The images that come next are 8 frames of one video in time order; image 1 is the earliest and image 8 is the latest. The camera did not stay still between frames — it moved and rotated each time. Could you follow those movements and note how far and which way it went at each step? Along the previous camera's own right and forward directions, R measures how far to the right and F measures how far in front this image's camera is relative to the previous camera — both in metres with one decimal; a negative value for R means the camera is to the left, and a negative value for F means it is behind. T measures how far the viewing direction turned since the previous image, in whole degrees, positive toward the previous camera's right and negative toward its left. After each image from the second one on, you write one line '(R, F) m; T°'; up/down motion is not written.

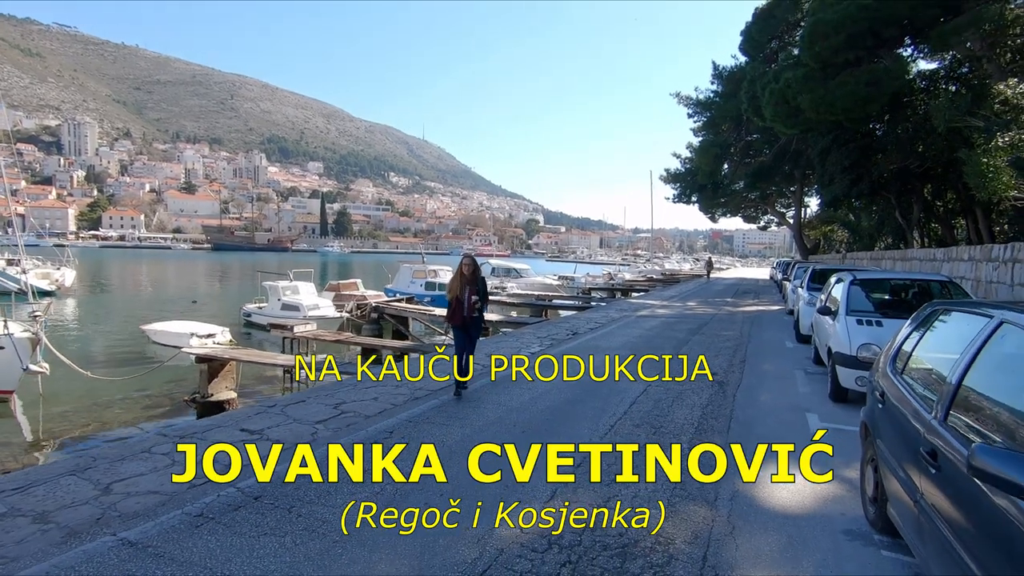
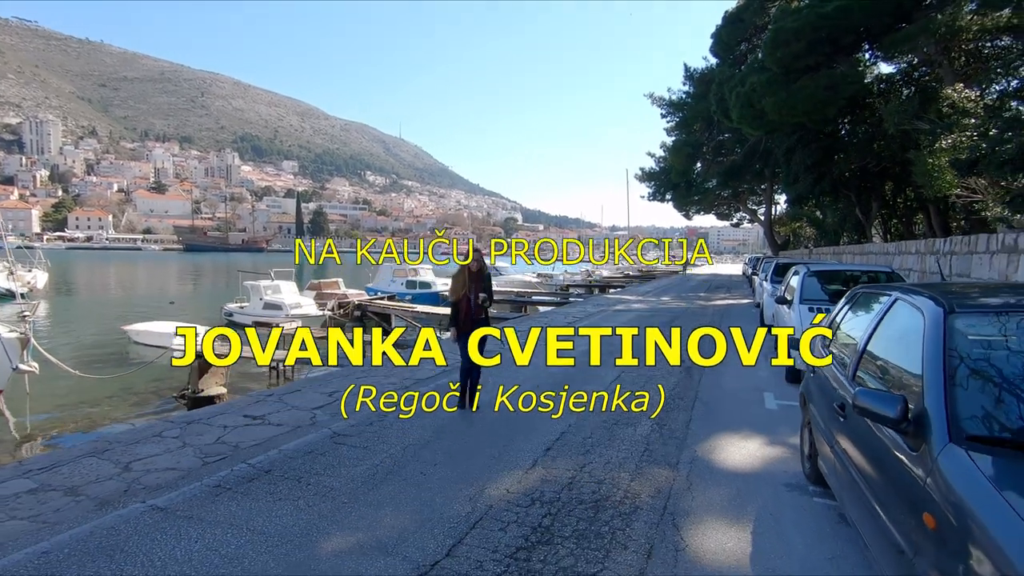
(0.0, -0.5) m; +2°
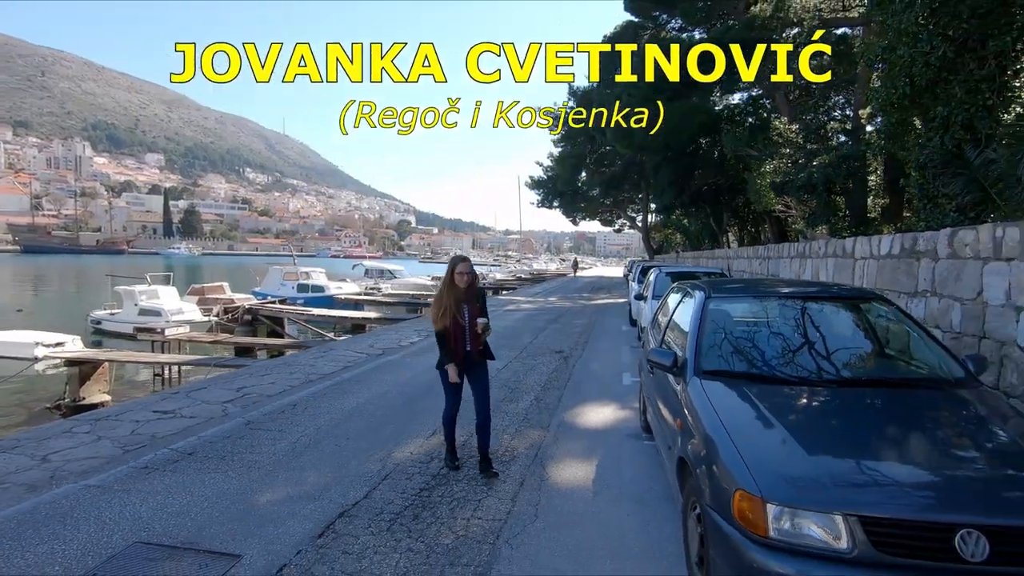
(-0.1, -1.0) m; +11°
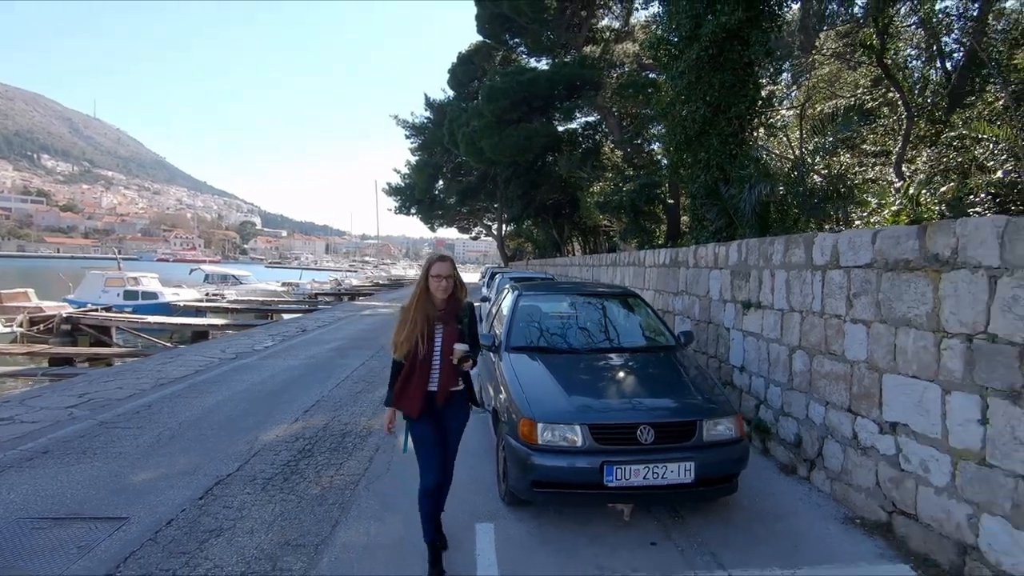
(0.0, -1.2) m; +15°
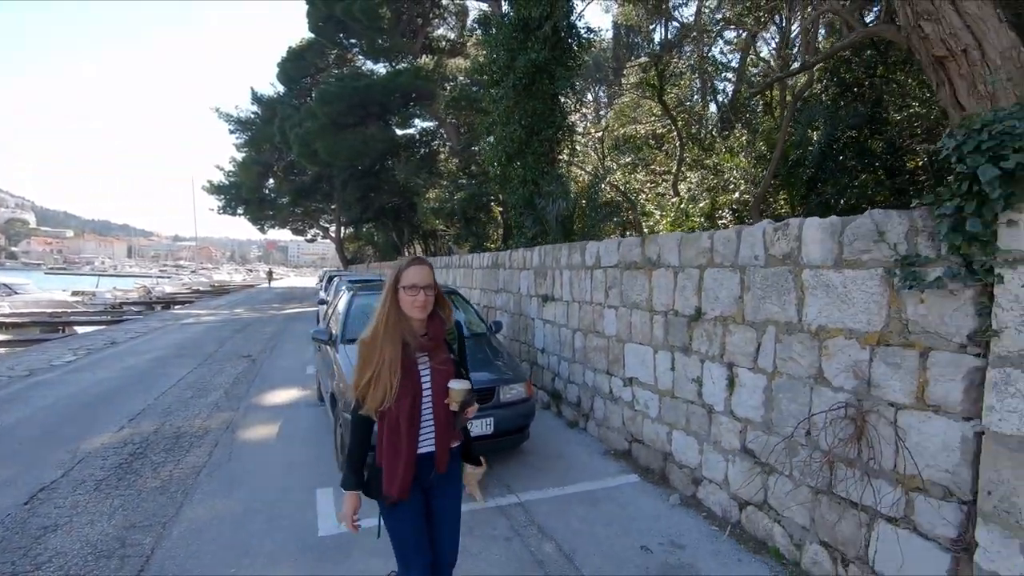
(+0.1, -1.0) m; +16°
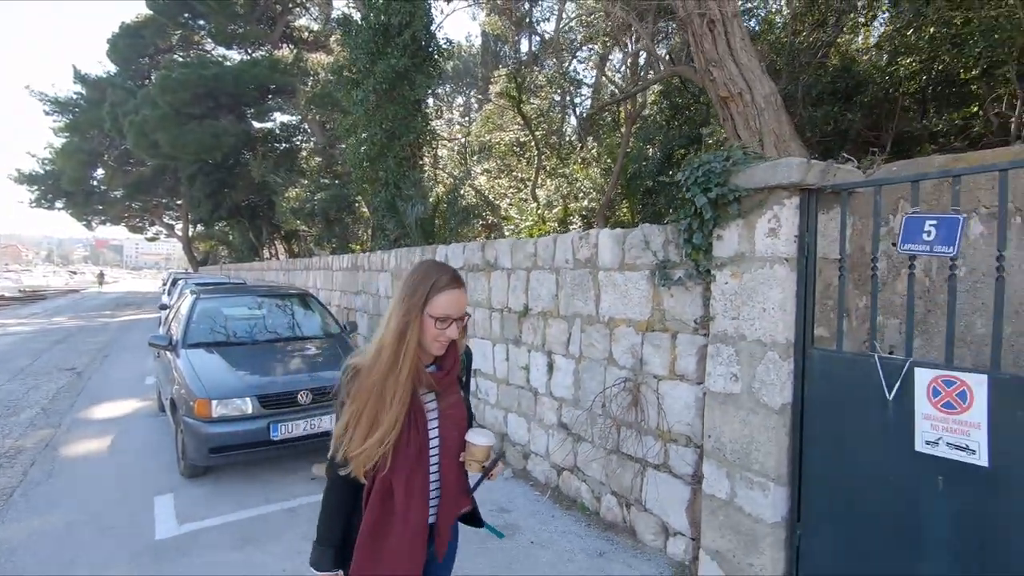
(+0.2, -0.5) m; +13°
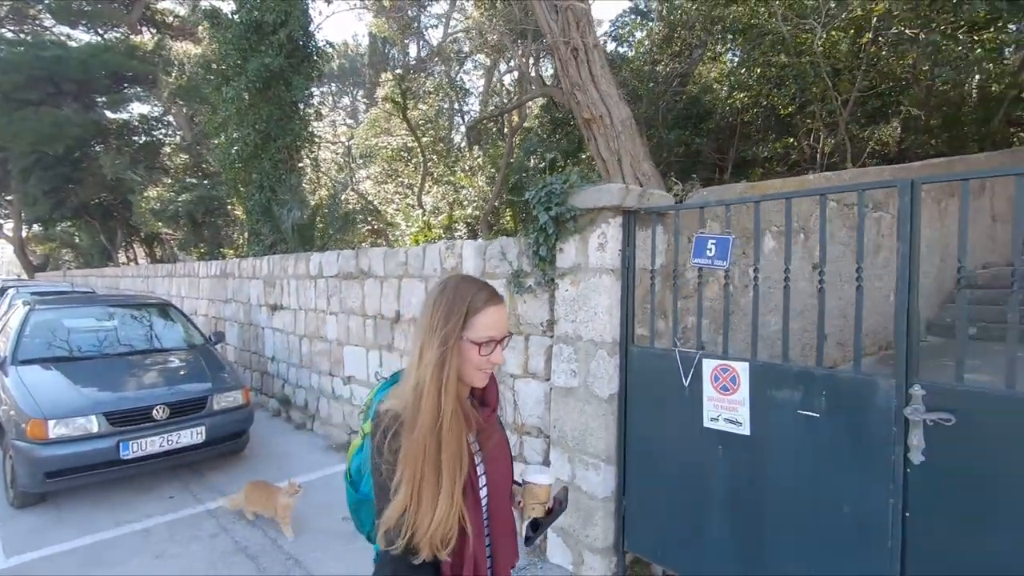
(+0.2, -0.3) m; +11°
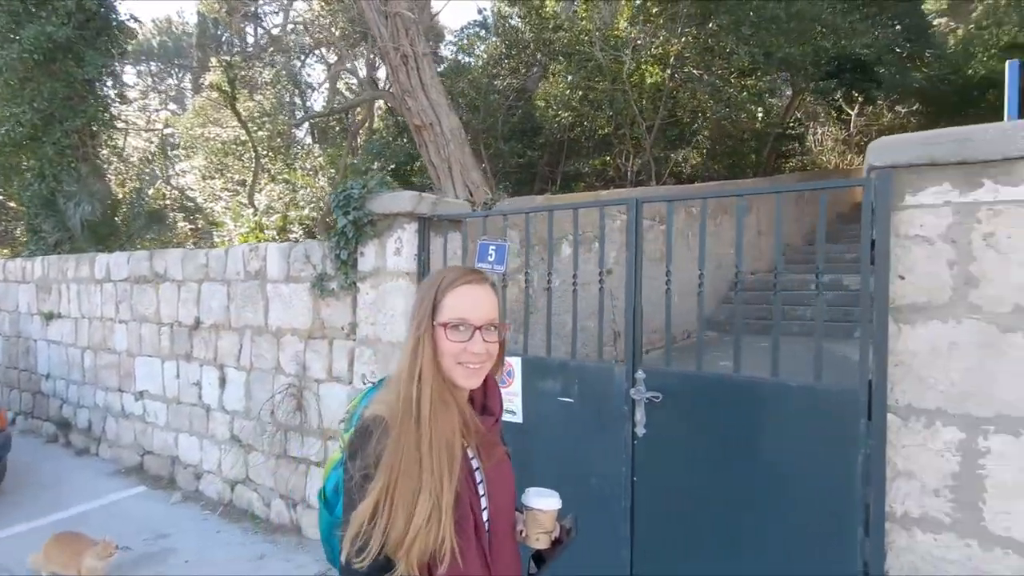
(+0.4, -0.2) m; +15°
